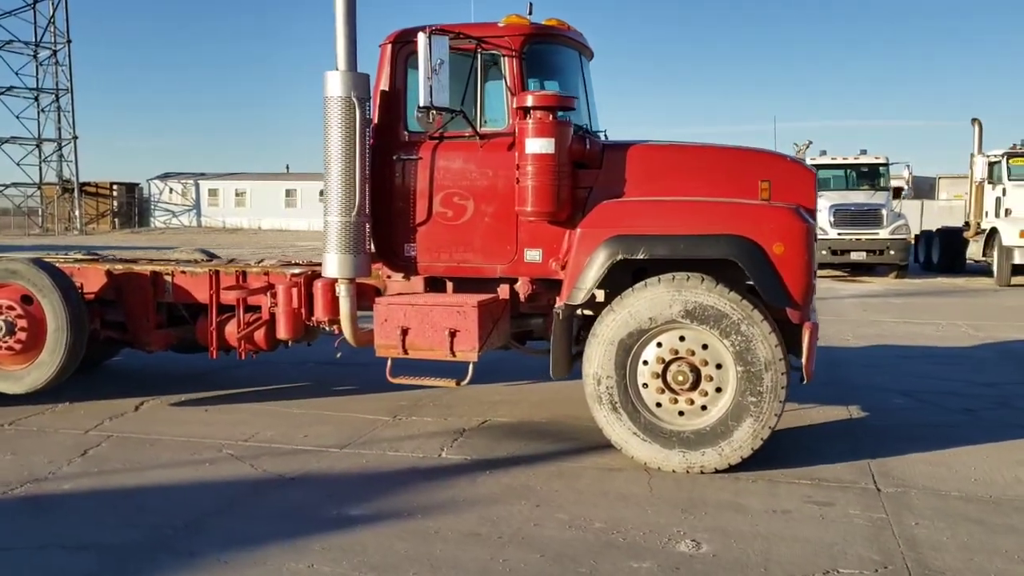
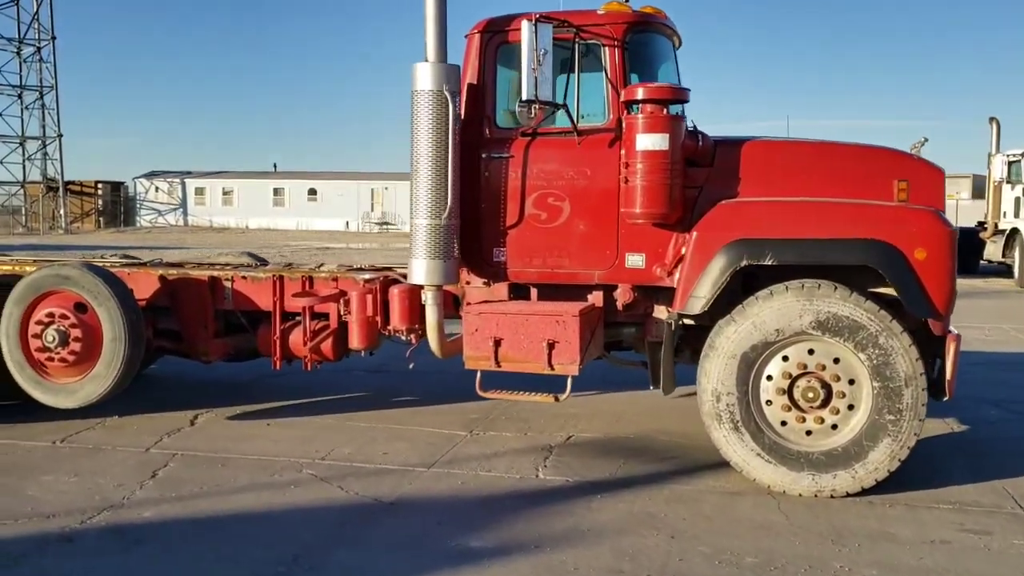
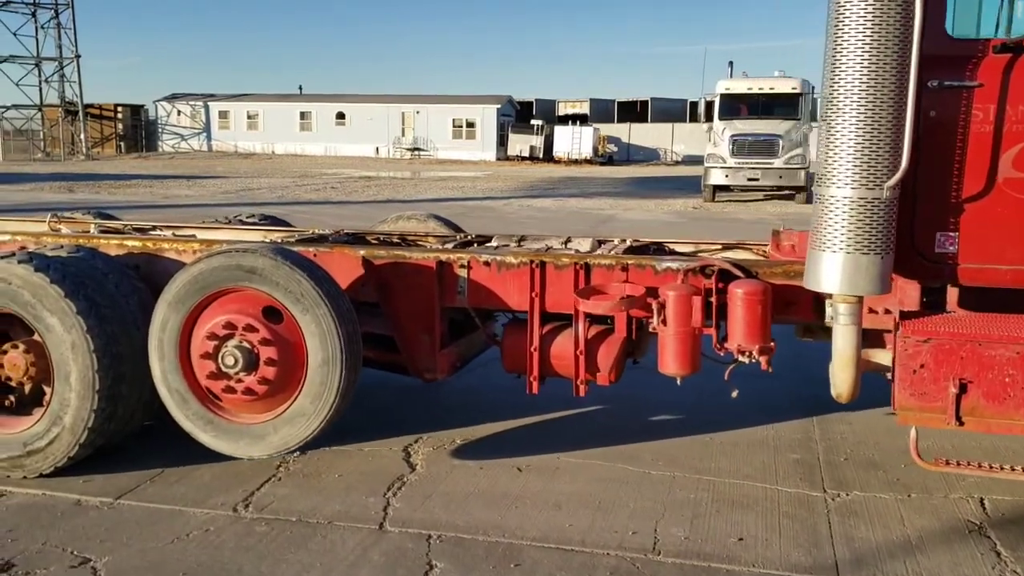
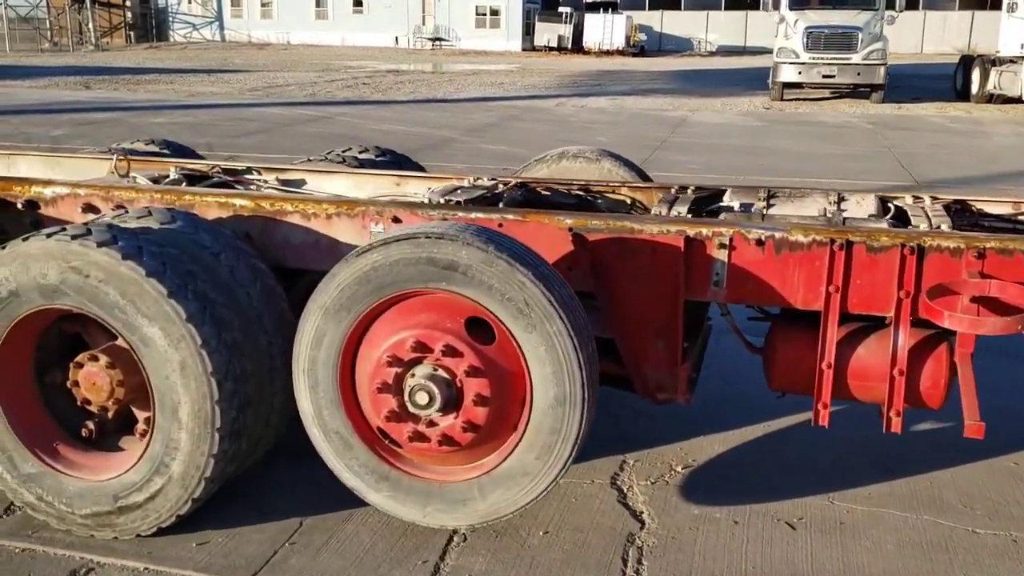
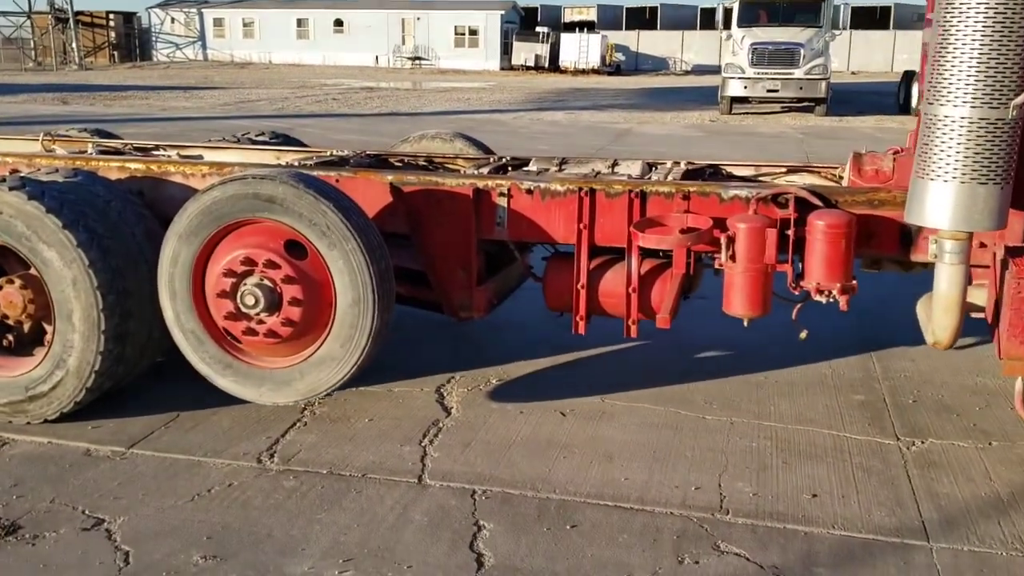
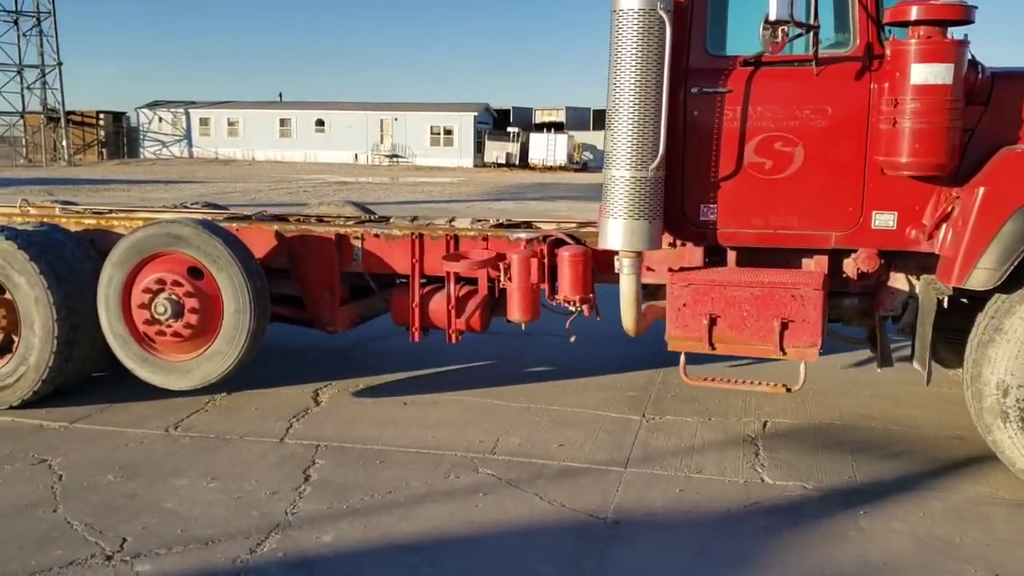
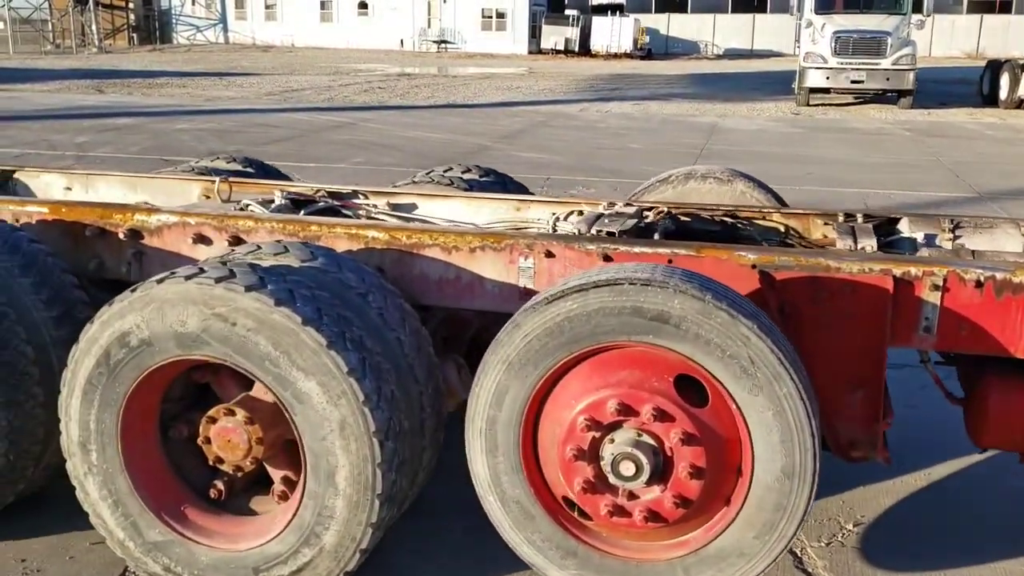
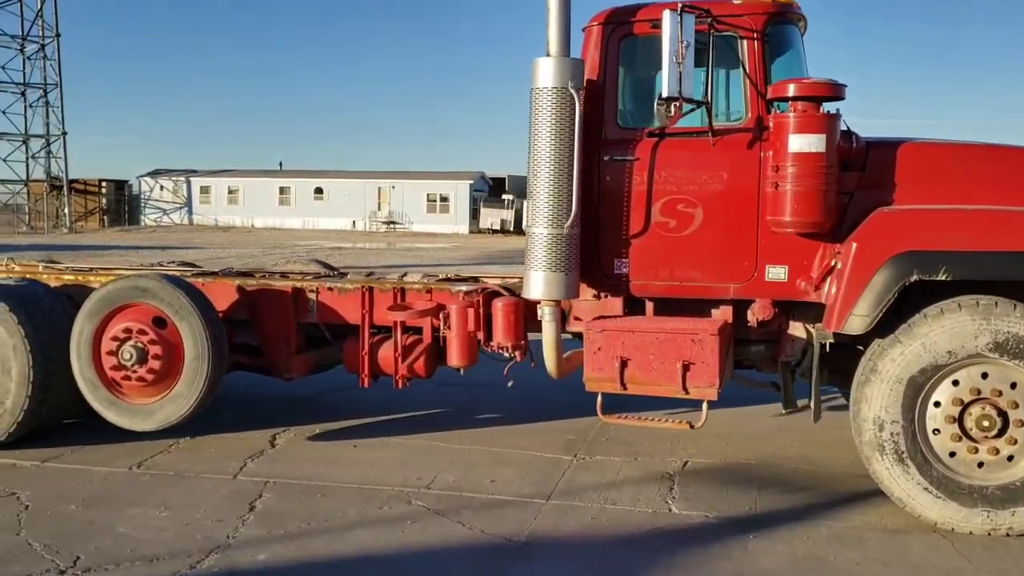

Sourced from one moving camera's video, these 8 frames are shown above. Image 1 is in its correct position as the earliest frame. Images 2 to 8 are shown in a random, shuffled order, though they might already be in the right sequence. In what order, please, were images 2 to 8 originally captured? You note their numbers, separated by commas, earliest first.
2, 8, 6, 3, 5, 4, 7
